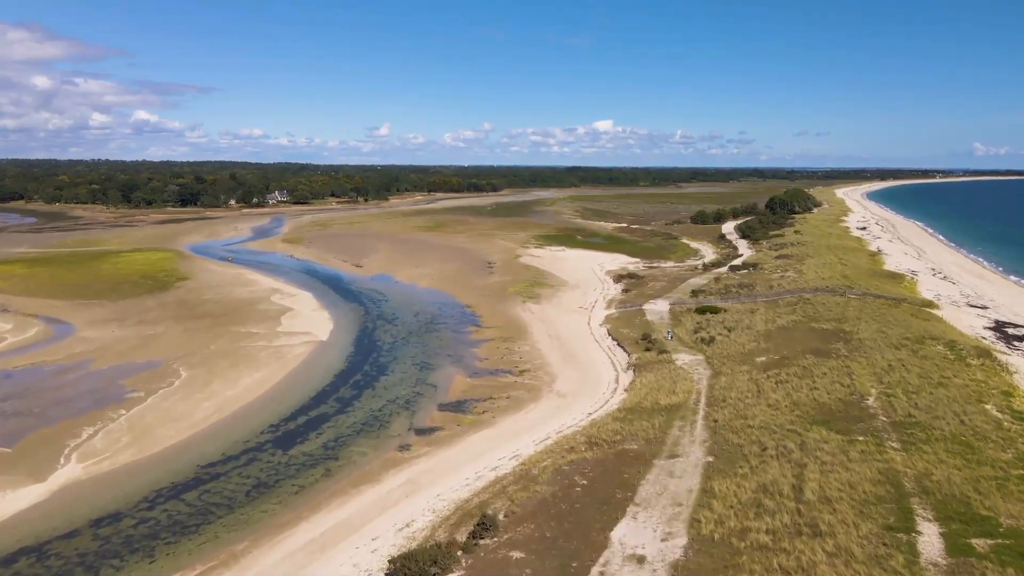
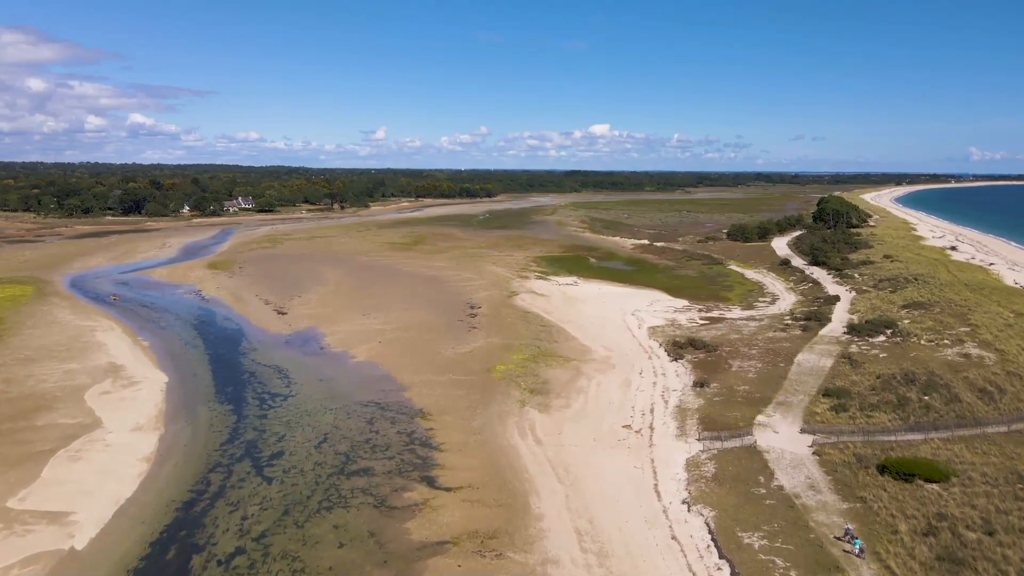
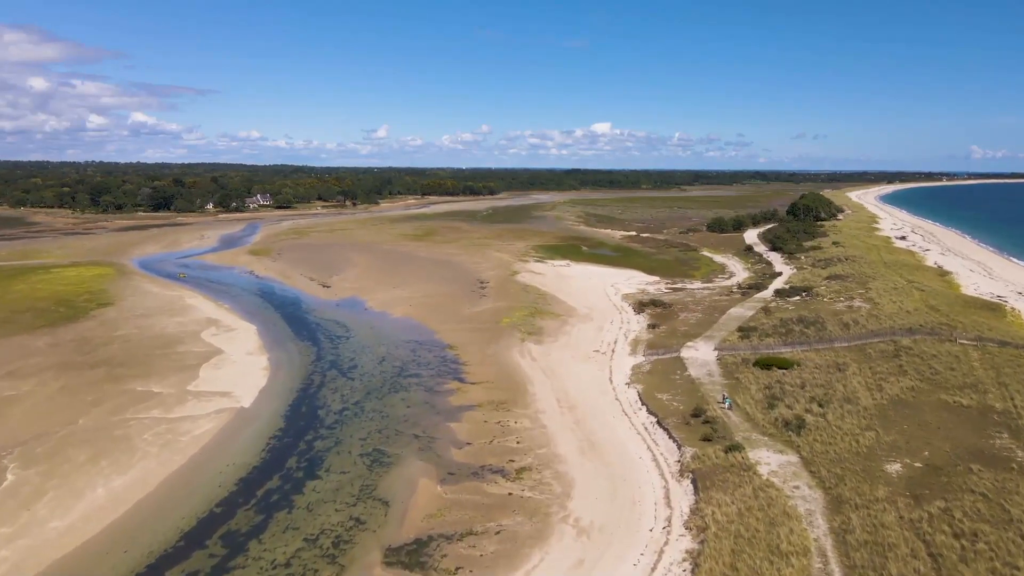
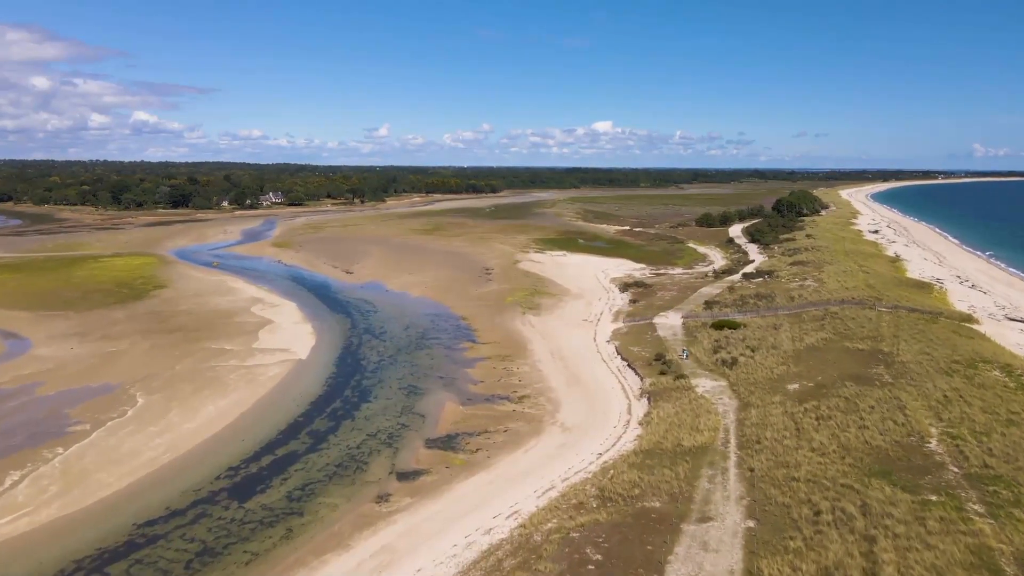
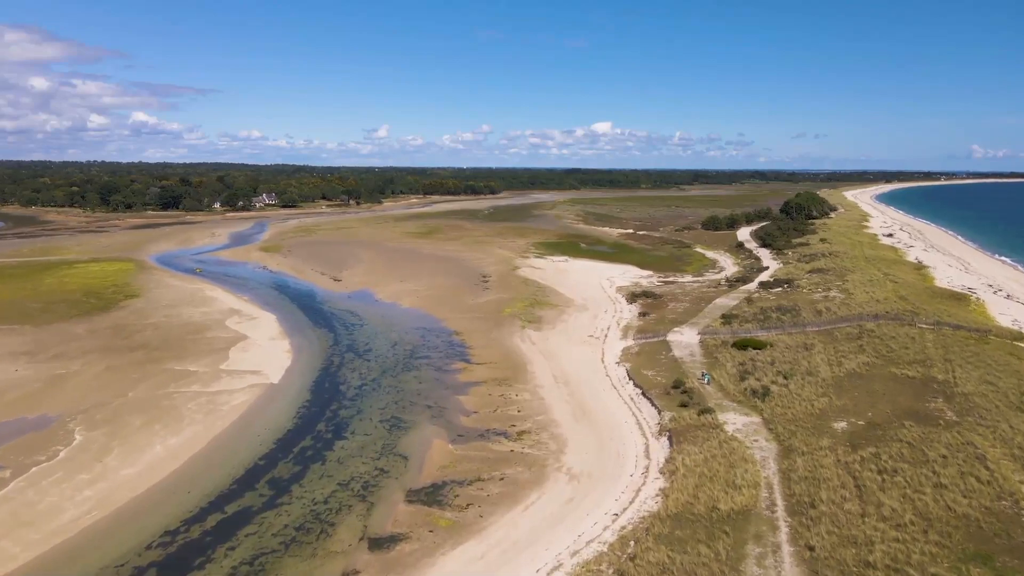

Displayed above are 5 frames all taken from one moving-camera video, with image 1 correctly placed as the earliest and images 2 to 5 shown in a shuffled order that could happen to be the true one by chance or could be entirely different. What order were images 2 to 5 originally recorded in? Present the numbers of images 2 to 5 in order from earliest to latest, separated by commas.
4, 5, 3, 2
